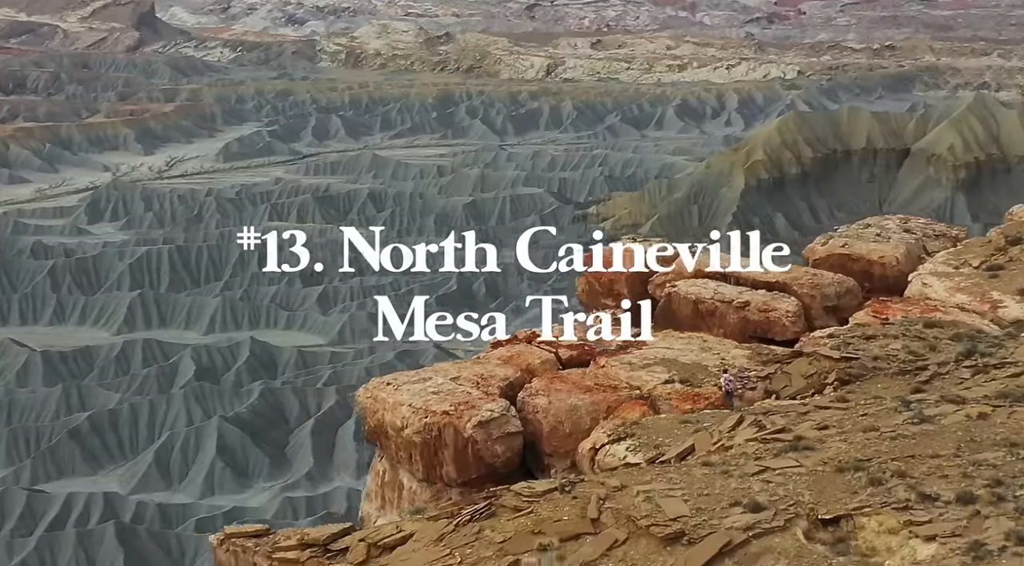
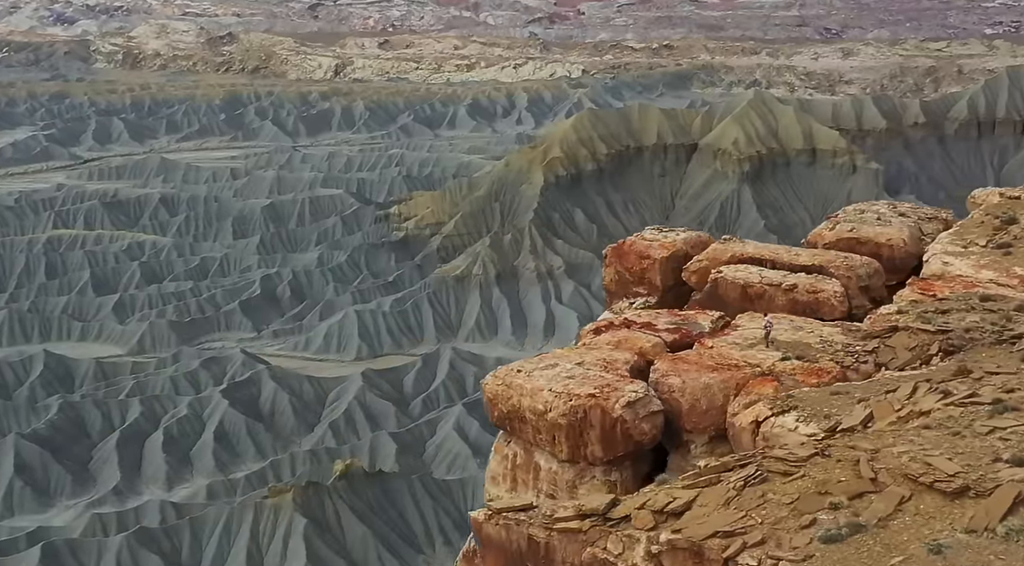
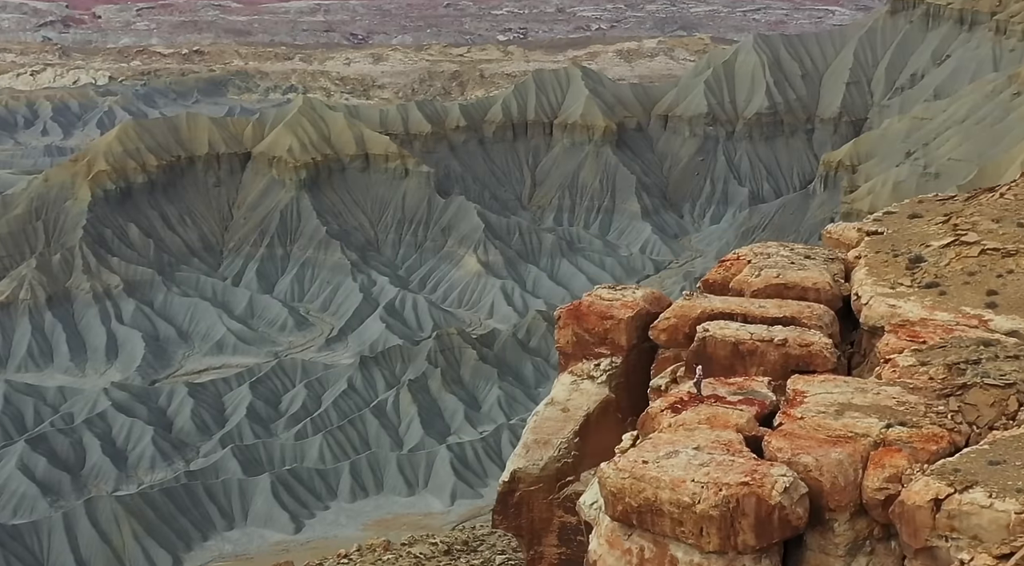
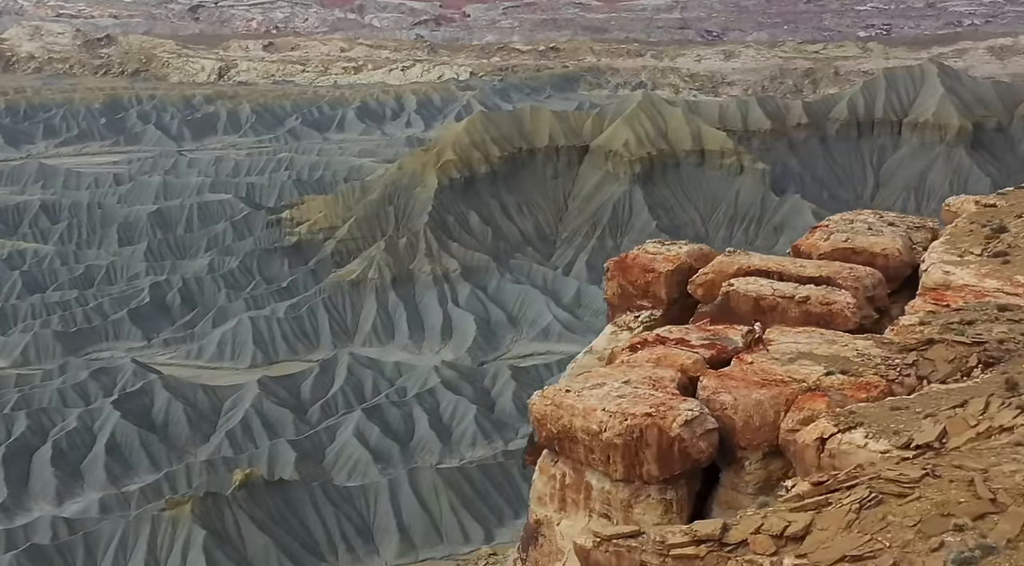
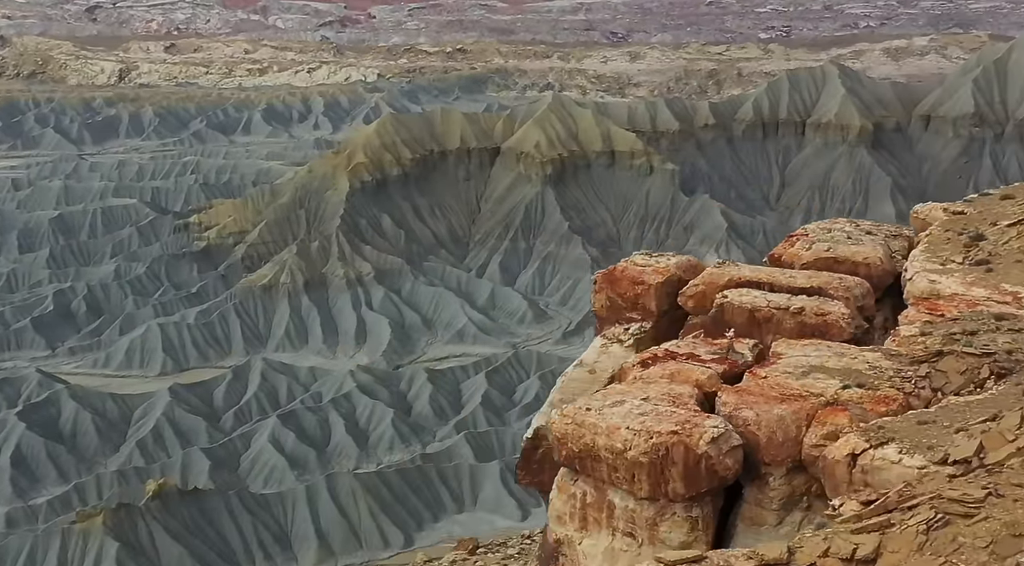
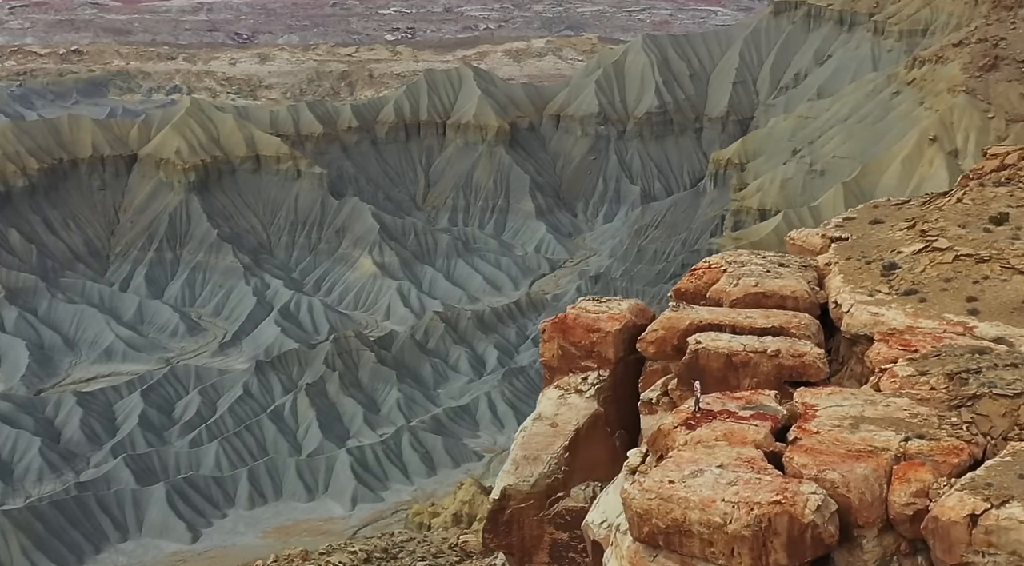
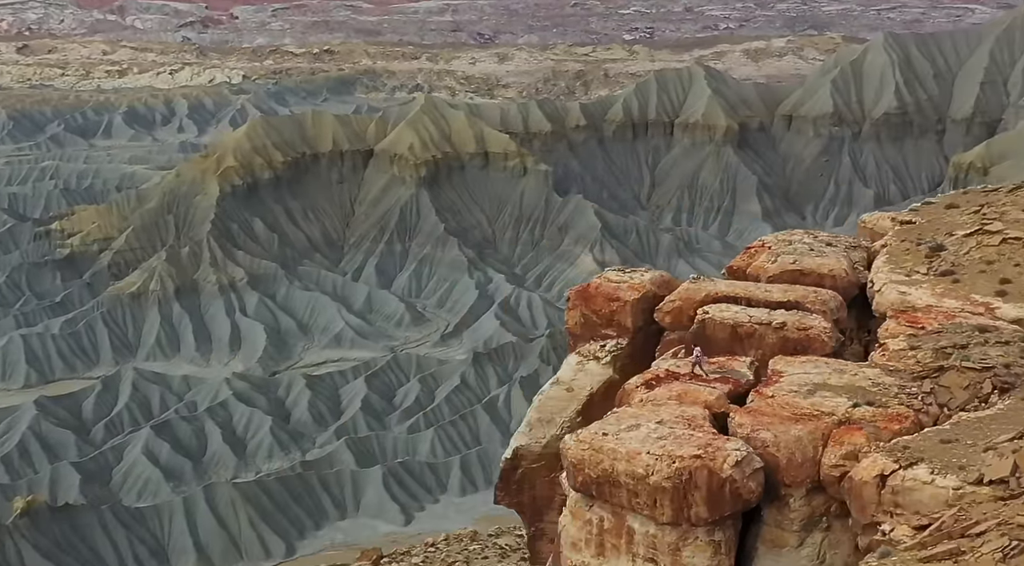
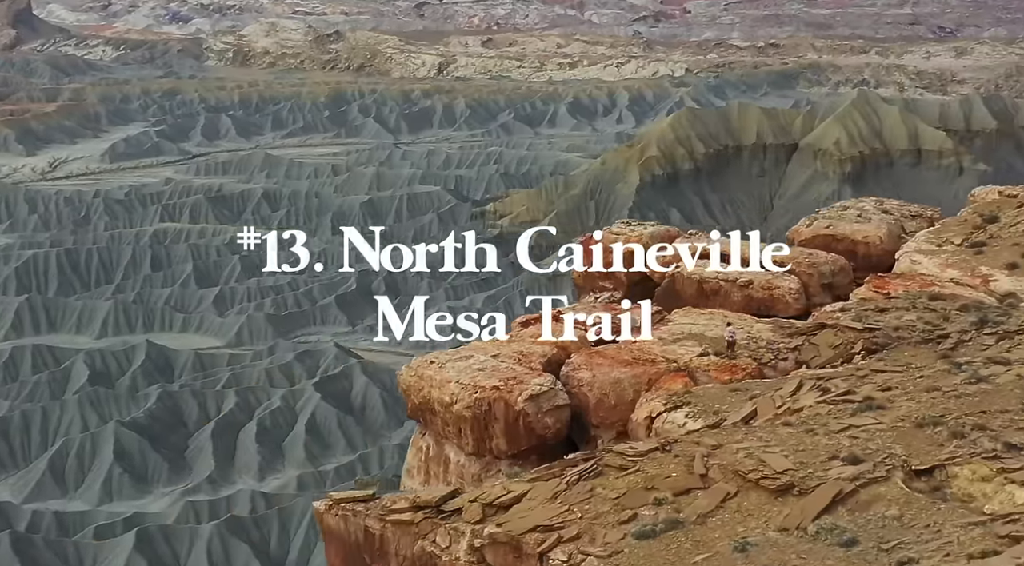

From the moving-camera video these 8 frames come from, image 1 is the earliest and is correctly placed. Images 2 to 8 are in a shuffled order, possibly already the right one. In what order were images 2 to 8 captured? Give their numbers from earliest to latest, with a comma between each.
8, 2, 4, 5, 7, 3, 6
